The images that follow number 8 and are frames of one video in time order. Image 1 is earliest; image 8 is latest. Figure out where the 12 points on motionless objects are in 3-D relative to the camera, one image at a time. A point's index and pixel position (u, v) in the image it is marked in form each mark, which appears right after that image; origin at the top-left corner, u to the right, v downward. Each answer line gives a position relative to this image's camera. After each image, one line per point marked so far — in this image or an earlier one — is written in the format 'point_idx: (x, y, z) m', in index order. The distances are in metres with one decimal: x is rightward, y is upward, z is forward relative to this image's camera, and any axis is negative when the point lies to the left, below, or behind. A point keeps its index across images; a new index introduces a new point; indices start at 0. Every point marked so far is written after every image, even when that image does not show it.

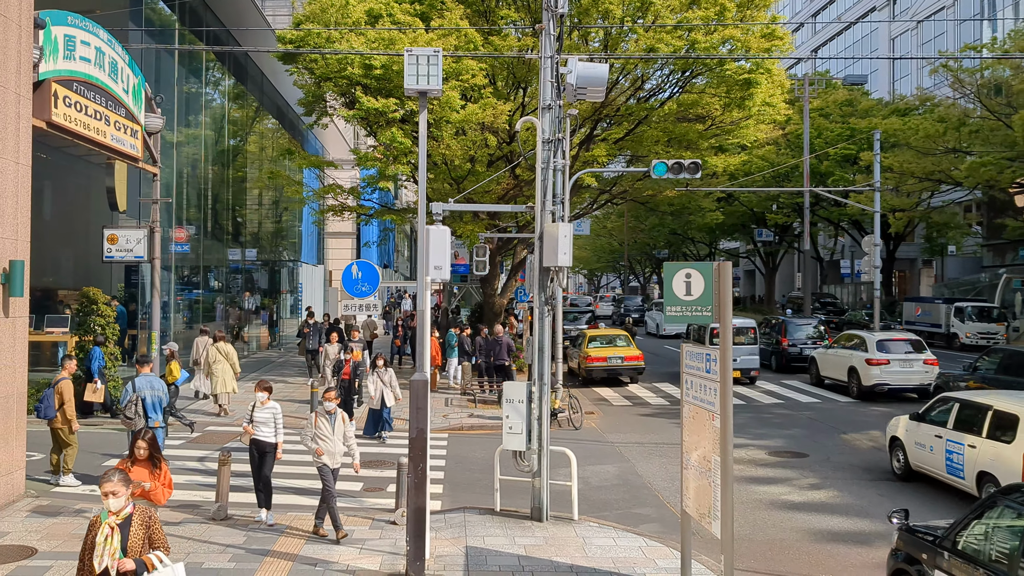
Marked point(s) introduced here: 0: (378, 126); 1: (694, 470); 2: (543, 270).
0: (-2.7, +3.3, +19.3) m
1: (+1.4, -1.4, +7.6) m
2: (+0.3, +0.2, +9.7) m
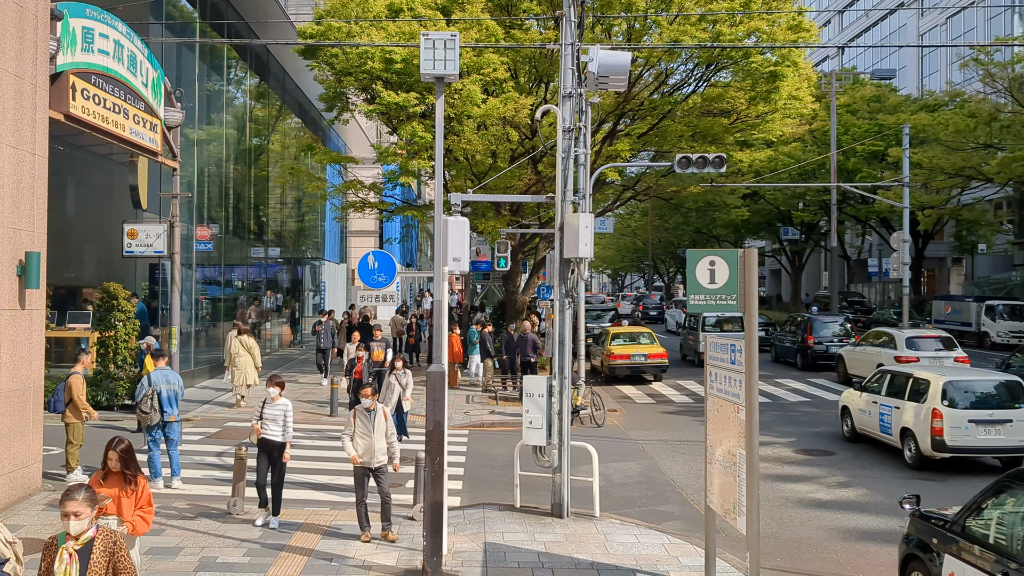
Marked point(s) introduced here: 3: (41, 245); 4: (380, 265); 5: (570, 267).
0: (-2.3, +3.4, +19.2) m
1: (+1.6, -1.4, +7.3) m
2: (+0.5, +0.3, +9.5) m
3: (-4.9, +0.4, +10.0) m
4: (-1.1, +0.2, +8.2) m
5: (+0.6, +0.2, +9.6) m
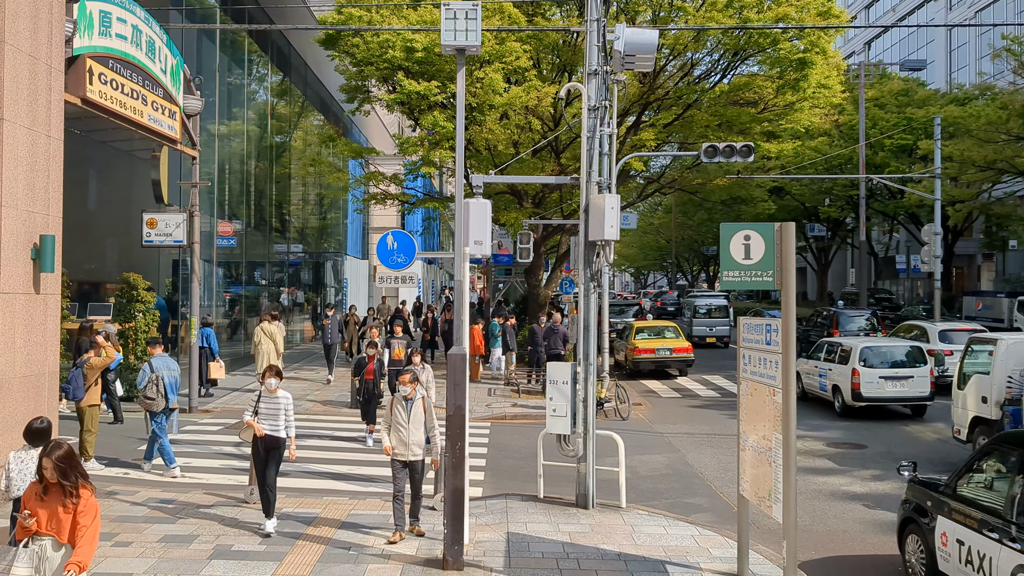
0: (-1.8, +3.5, +18.9) m
1: (+1.7, -1.2, +7.0) m
2: (+0.7, +0.4, +9.2) m
3: (-4.7, +0.6, +9.8) m
4: (-0.9, +0.4, +8.0) m
5: (+0.8, +0.4, +9.3) m
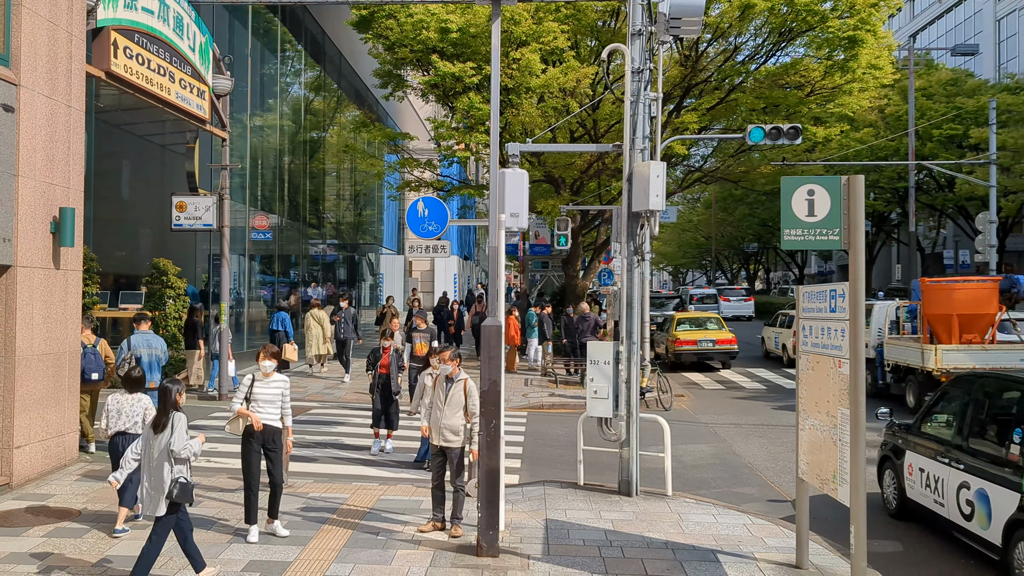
0: (-1.1, +3.7, +18.5) m
1: (+2.0, -1.0, +6.4) m
2: (+1.1, +0.7, +8.7) m
3: (-4.3, +0.8, +9.4) m
4: (-0.6, +0.6, +7.5) m
5: (+1.2, +0.6, +8.8) m
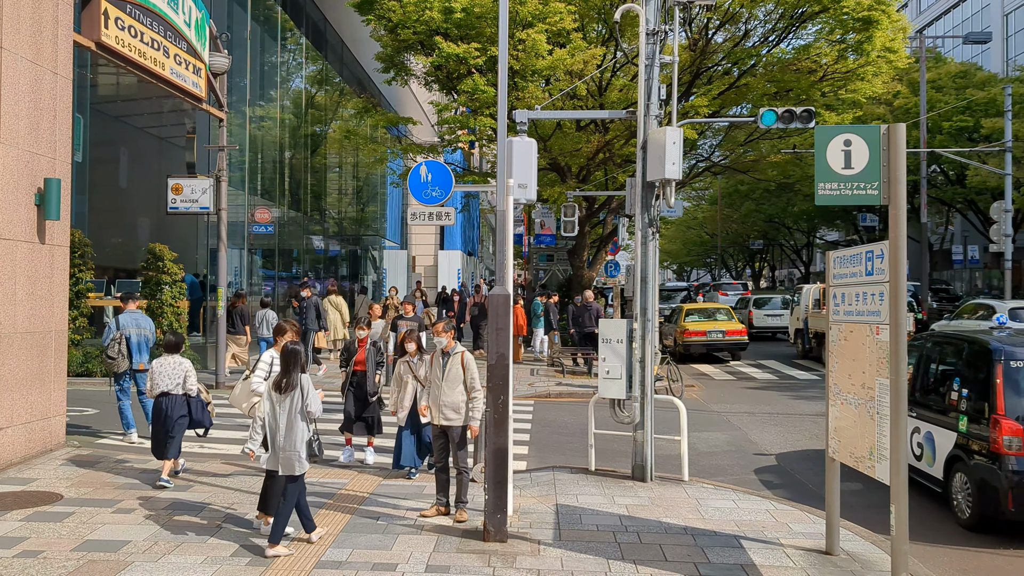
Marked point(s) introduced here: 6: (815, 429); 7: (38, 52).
0: (-1.0, +4.0, +18.0) m
1: (+2.1, -0.7, +6.0) m
2: (+1.2, +0.9, +8.2) m
3: (-4.2, +1.1, +9.0) m
4: (-0.6, +0.8, +7.1) m
5: (+1.2, +0.8, +8.3) m
6: (+3.8, -1.7, +12.0) m
7: (-4.2, +2.1, +8.6) m
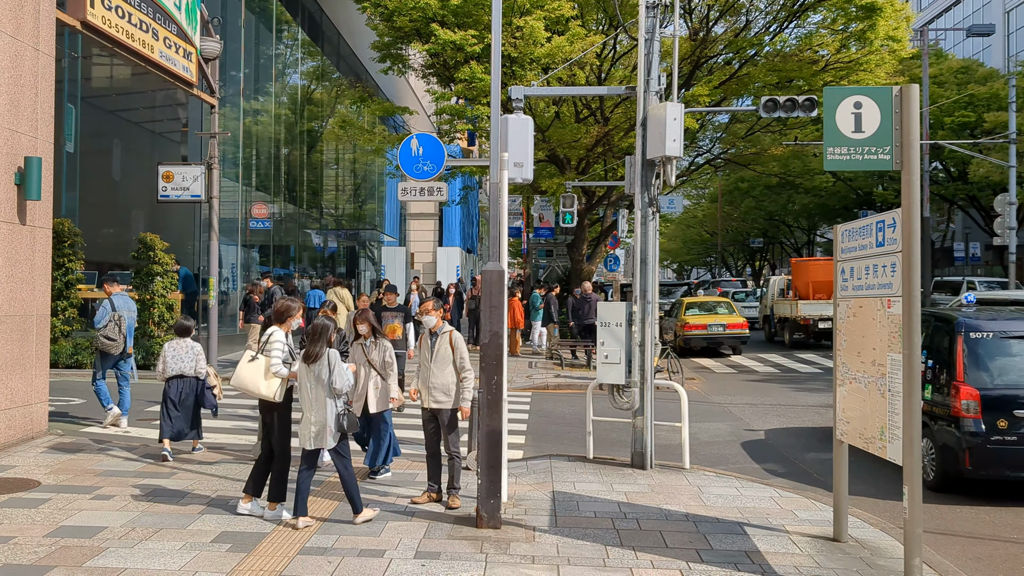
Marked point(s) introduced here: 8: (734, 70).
0: (-1.1, +4.1, +17.8) m
1: (+2.0, -0.6, +5.7) m
2: (+1.1, +1.0, +7.9) m
3: (-4.3, +1.2, +8.7) m
4: (-0.6, +1.0, +6.8) m
5: (+1.2, +1.0, +8.1) m
6: (+3.8, -1.6, +11.7) m
7: (-4.3, +2.3, +8.3) m
8: (+4.6, +4.5, +19.8) m
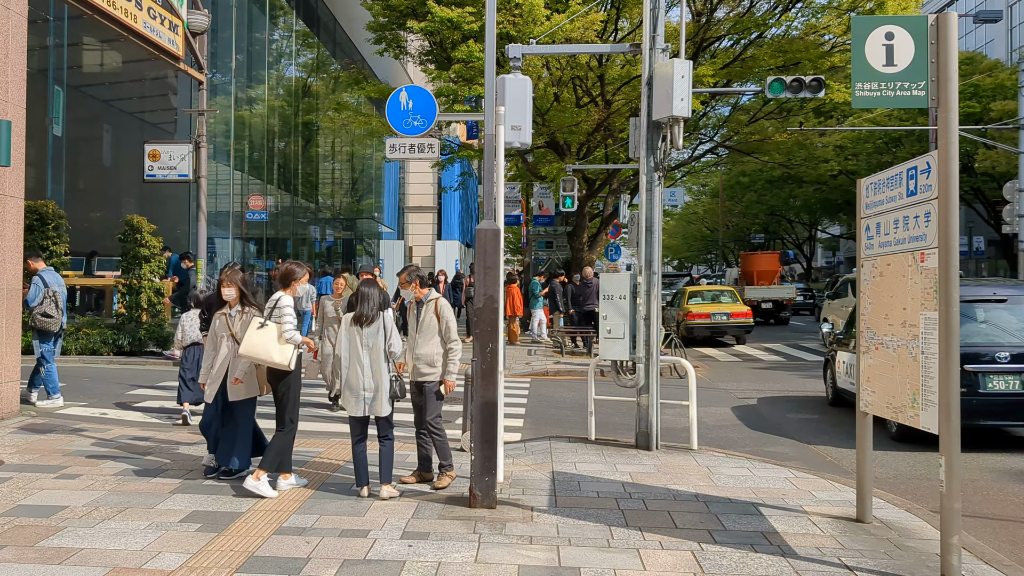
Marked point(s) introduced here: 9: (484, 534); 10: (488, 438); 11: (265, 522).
0: (-1.1, +4.4, +17.3) m
1: (+2.0, -0.4, +5.3) m
2: (+1.1, +1.3, +7.5) m
3: (-4.3, +1.5, +8.3) m
4: (-0.6, +1.2, +6.3) m
5: (+1.2, +1.2, +7.6) m
6: (+3.7, -1.4, +11.3) m
7: (-4.3, +2.5, +7.9) m
8: (+4.5, +4.7, +19.3) m
9: (-0.1, -1.3, +5.0) m
10: (-0.1, -0.9, +5.6) m
11: (-1.4, -1.3, +5.2) m
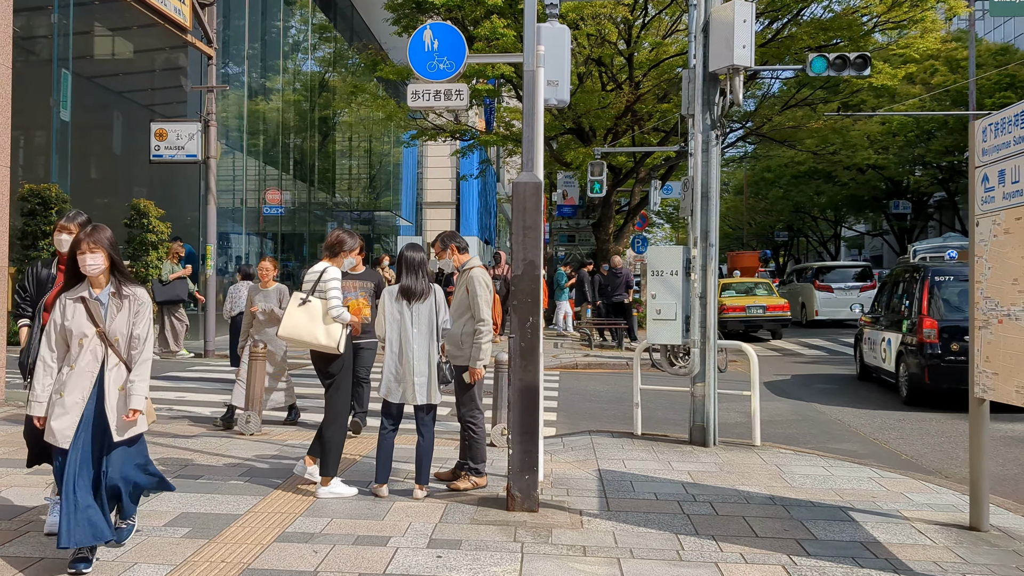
0: (-0.6, +4.5, +16.5) m
1: (+2.2, -0.2, +4.4) m
2: (+1.4, +1.4, +6.6) m
3: (-4.0, +1.6, +7.5) m
4: (-0.4, +1.4, +5.5) m
5: (+1.4, +1.4, +6.7) m
6: (+4.1, -1.2, +10.3) m
7: (-4.0, +2.7, +7.1) m
8: (+5.0, +4.9, +18.4) m
9: (+0.1, -1.1, +4.2) m
10: (+0.1, -0.7, +4.7) m
11: (-1.1, -1.1, +4.4) m
